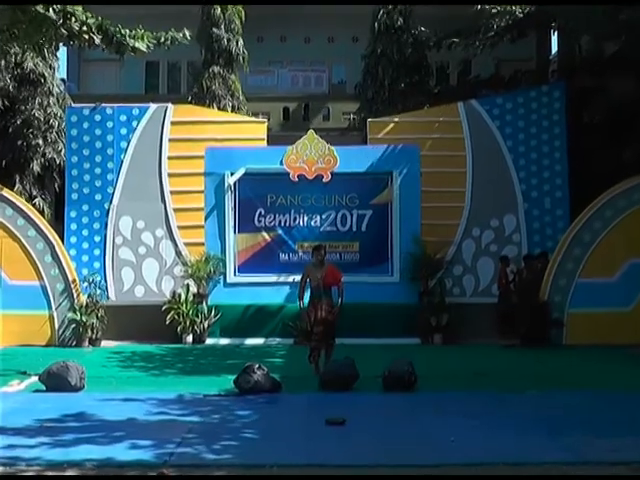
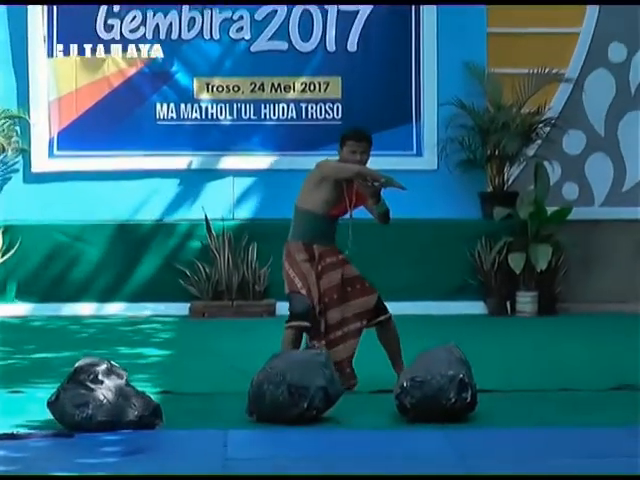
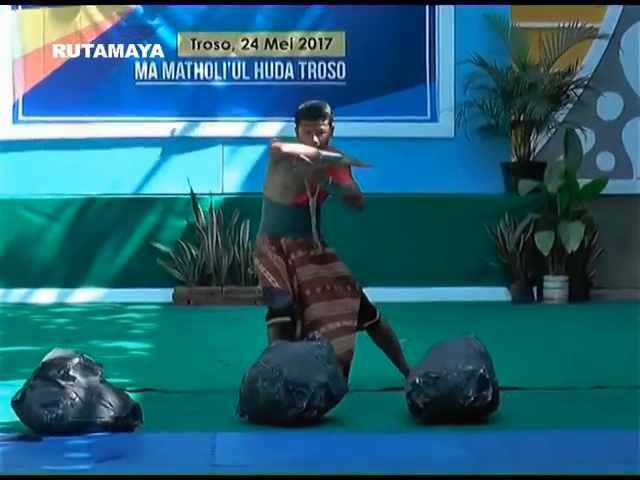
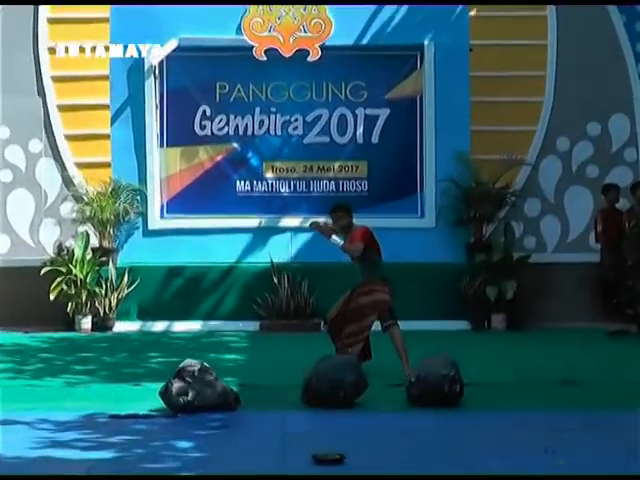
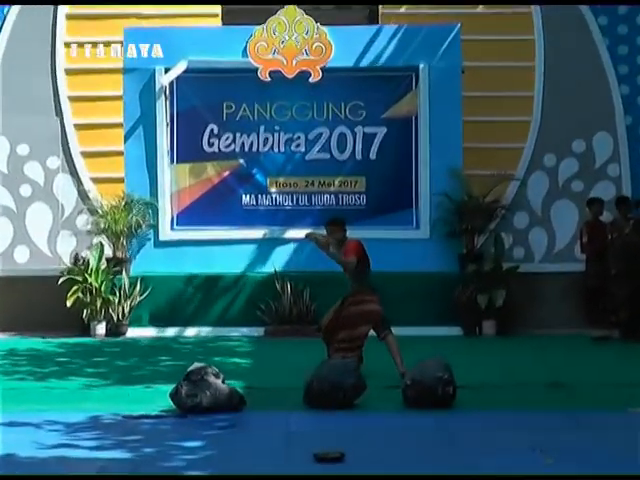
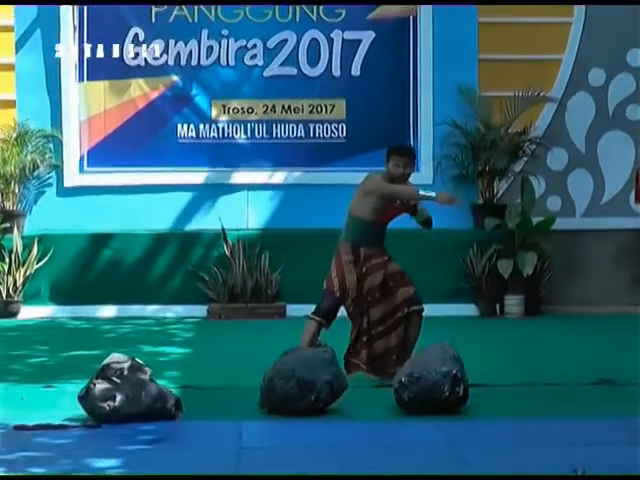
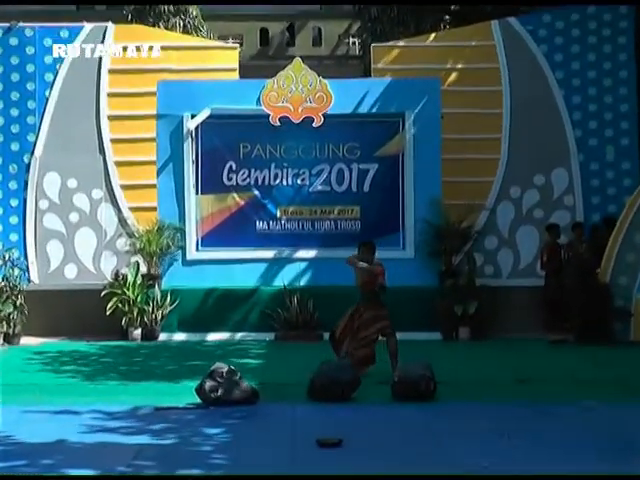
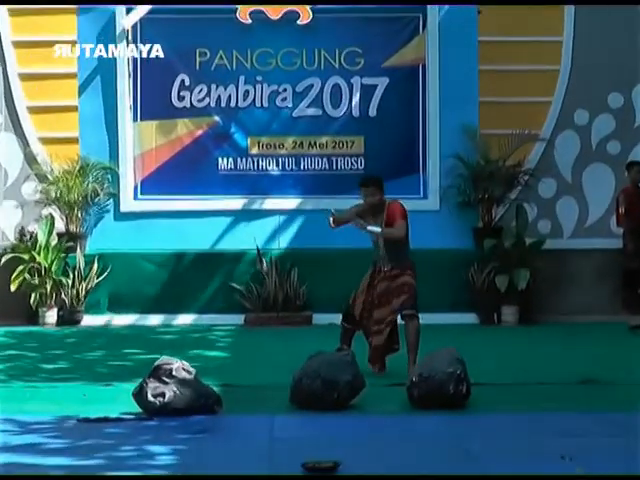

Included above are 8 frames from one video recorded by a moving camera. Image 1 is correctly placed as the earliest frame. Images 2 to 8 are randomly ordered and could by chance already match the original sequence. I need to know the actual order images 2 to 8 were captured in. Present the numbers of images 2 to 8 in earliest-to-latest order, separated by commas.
7, 5, 4, 8, 6, 2, 3
